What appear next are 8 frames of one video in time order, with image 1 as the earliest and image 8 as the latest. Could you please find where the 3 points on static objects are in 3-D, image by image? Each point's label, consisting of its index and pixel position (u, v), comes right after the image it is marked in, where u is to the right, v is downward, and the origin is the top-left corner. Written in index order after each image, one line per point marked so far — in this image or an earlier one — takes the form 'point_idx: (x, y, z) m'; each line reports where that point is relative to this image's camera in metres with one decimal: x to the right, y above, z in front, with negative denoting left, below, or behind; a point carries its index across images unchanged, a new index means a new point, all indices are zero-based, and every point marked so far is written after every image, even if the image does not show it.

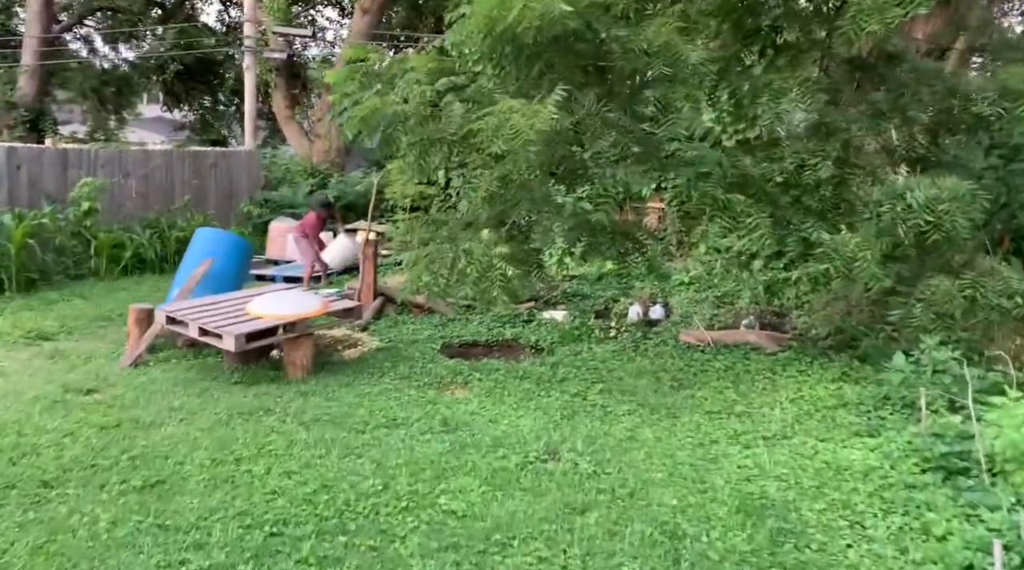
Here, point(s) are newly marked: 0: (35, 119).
0: (-8.9, +3.1, +15.6) m
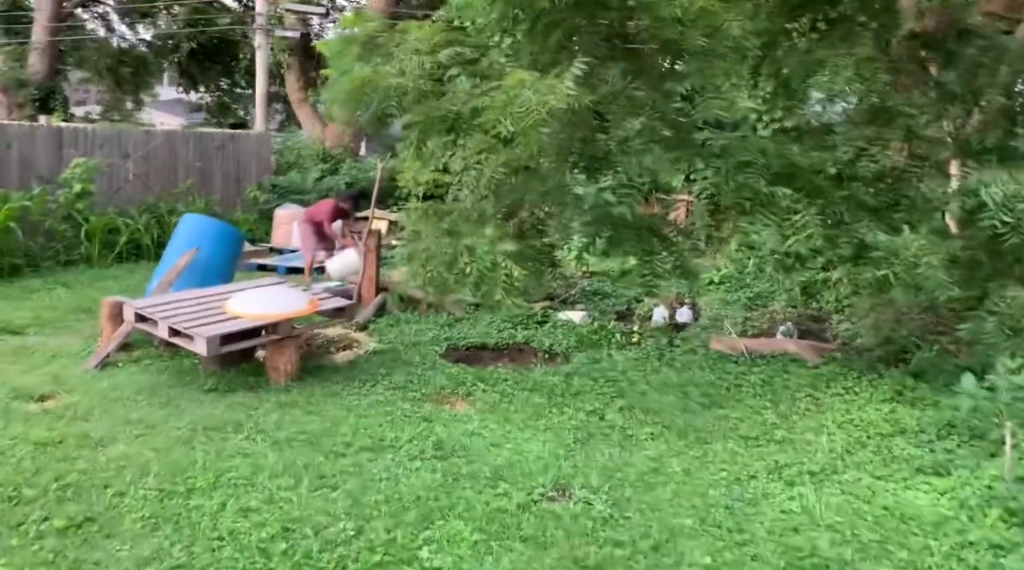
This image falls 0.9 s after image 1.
0: (-8.5, +3.4, +15.2) m
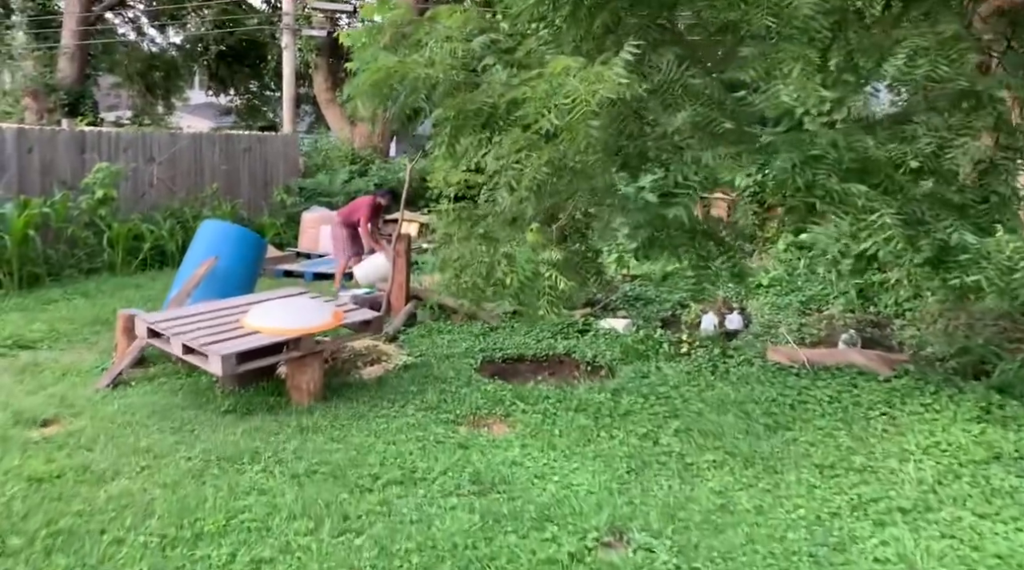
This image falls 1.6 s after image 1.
0: (-7.9, +3.3, +15.1) m
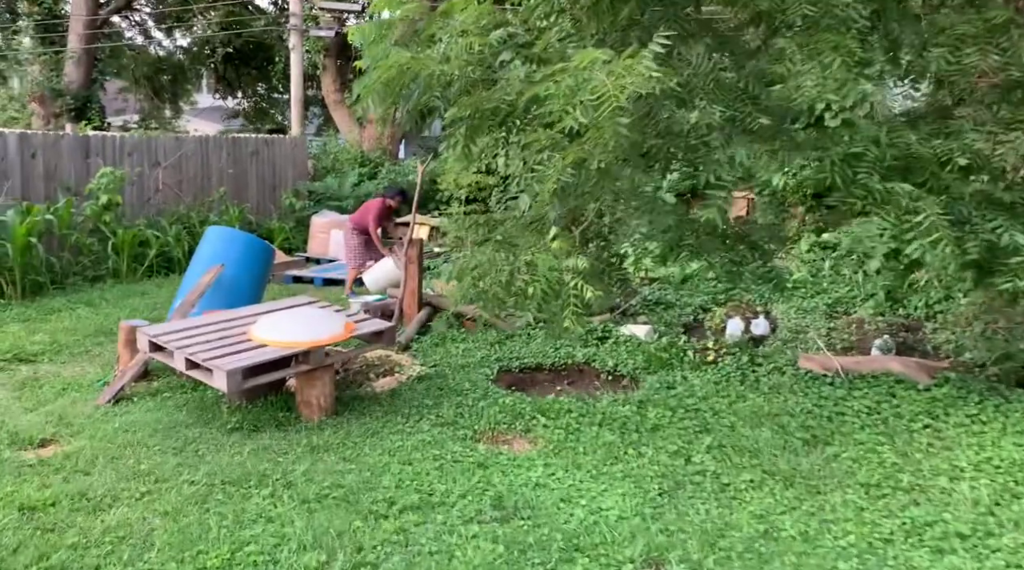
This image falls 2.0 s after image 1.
0: (-7.7, +3.2, +14.9) m
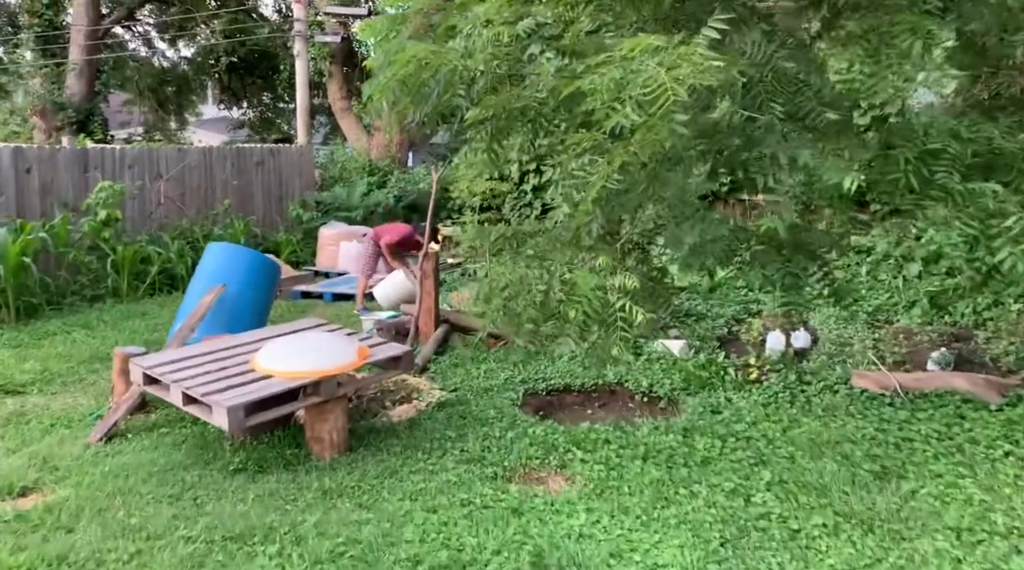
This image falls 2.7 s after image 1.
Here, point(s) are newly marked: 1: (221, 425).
0: (-7.5, +2.9, +14.6) m
1: (-1.2, -0.6, +3.5) m
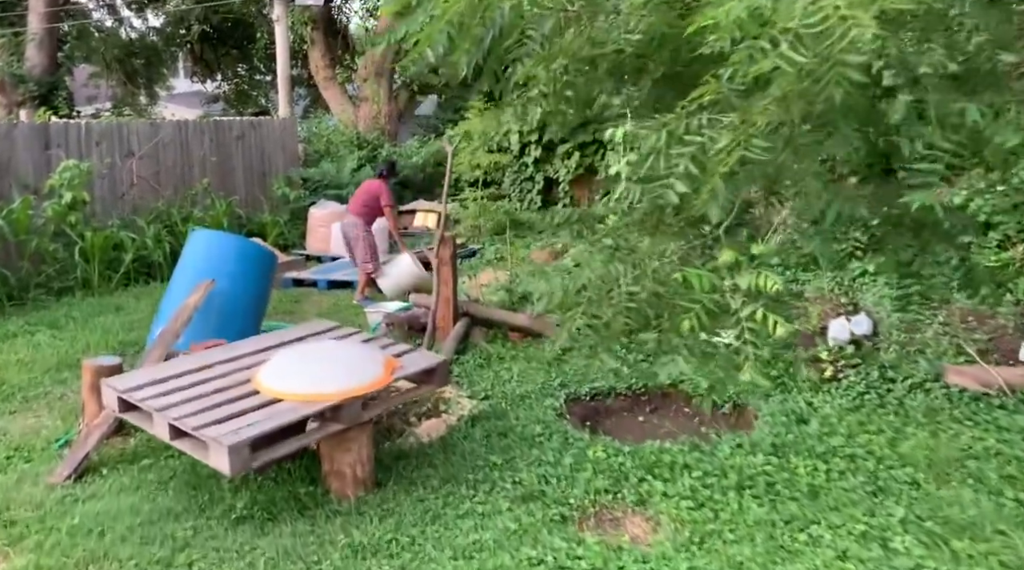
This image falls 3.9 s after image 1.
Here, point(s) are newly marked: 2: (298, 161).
0: (-7.6, +3.1, +13.6) m
1: (-1.0, -0.6, +2.7) m
2: (-2.6, +1.5, +10.1) m
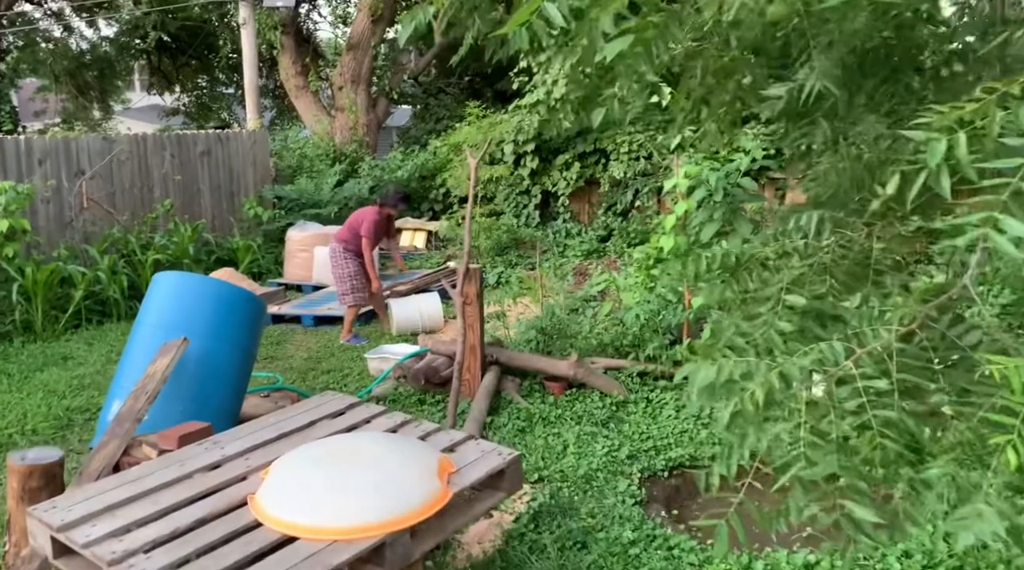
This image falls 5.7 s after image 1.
0: (-7.8, +2.6, +12.4) m
1: (-0.7, -0.8, +1.8) m
2: (-2.6, +1.2, +9.1) m
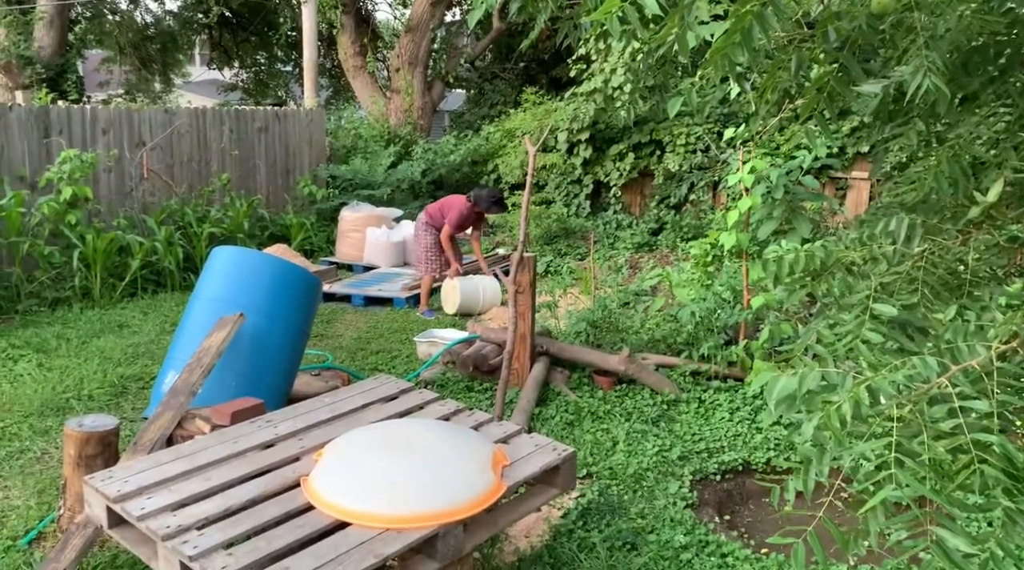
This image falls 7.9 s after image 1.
0: (-7.0, +3.1, +12.7) m
1: (-0.5, -0.8, +1.8) m
2: (-2.0, +1.4, +9.1) m
